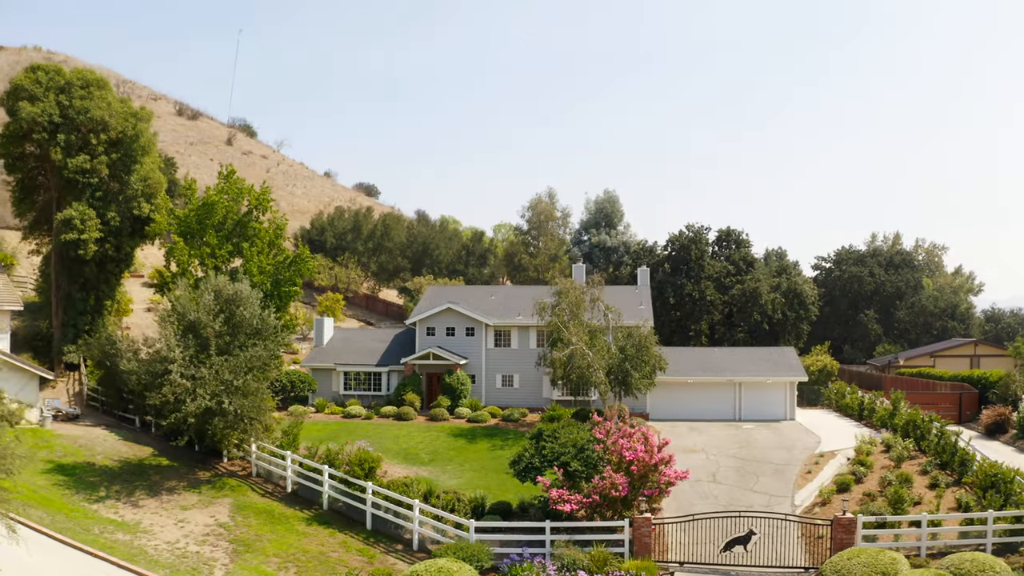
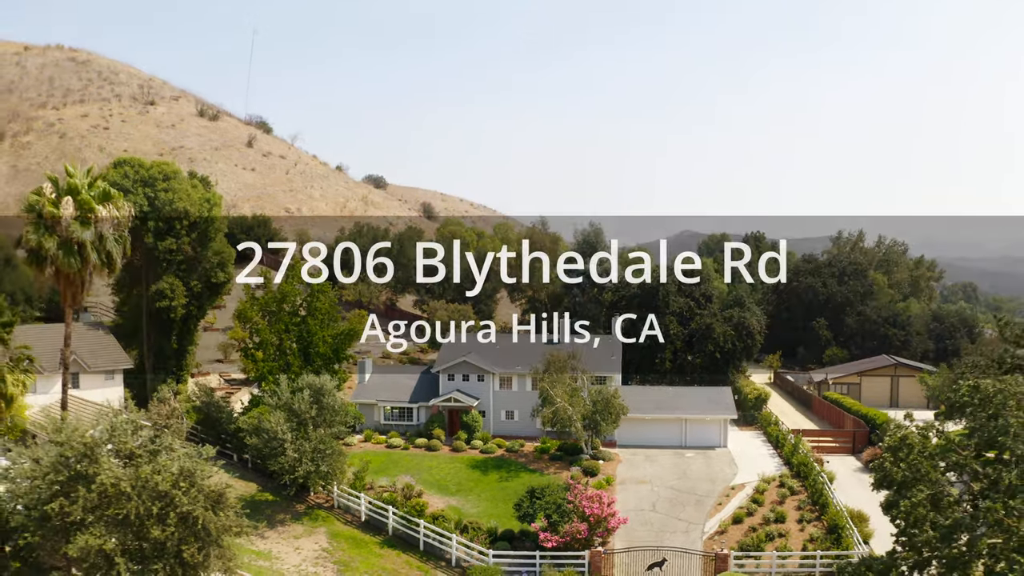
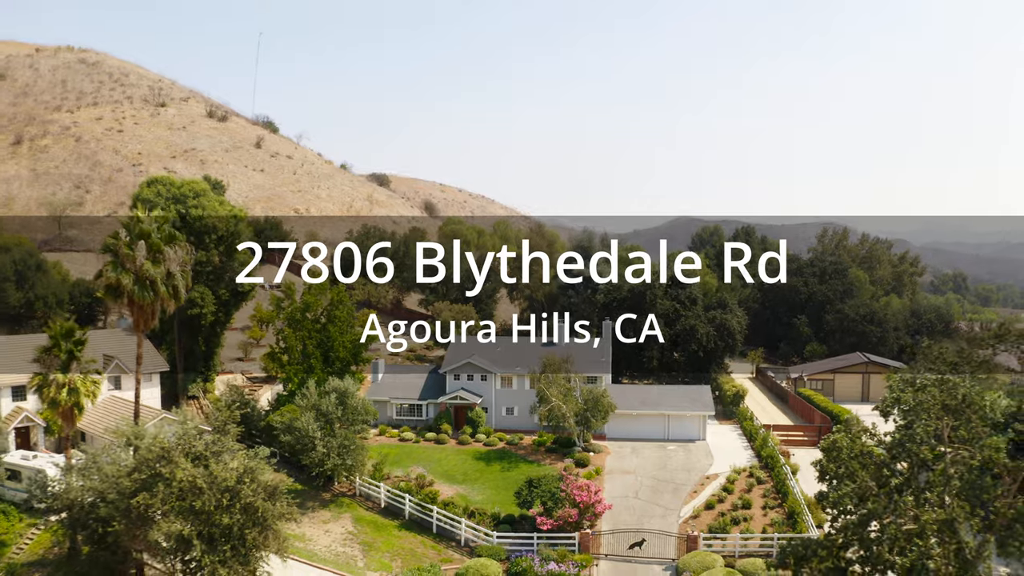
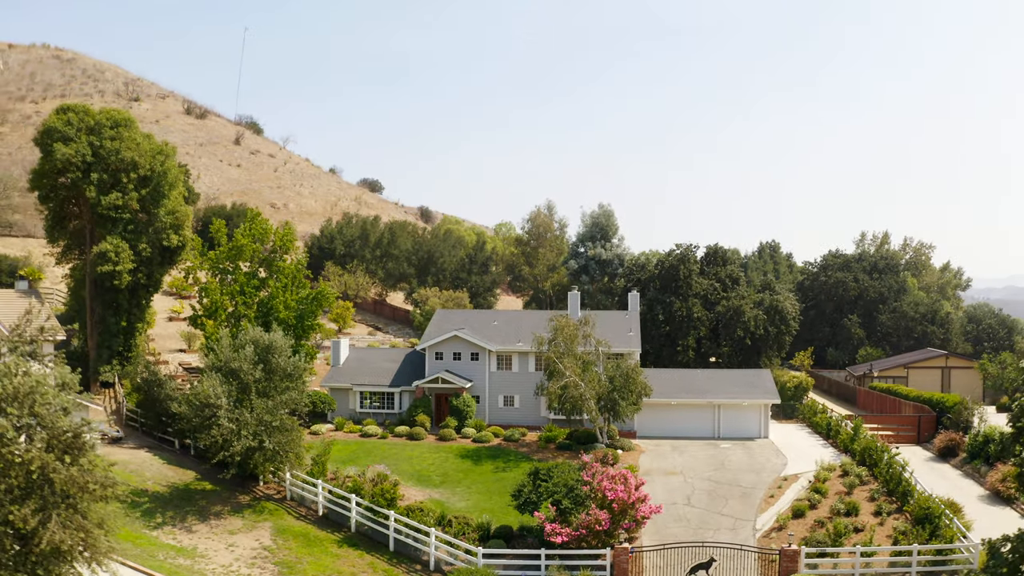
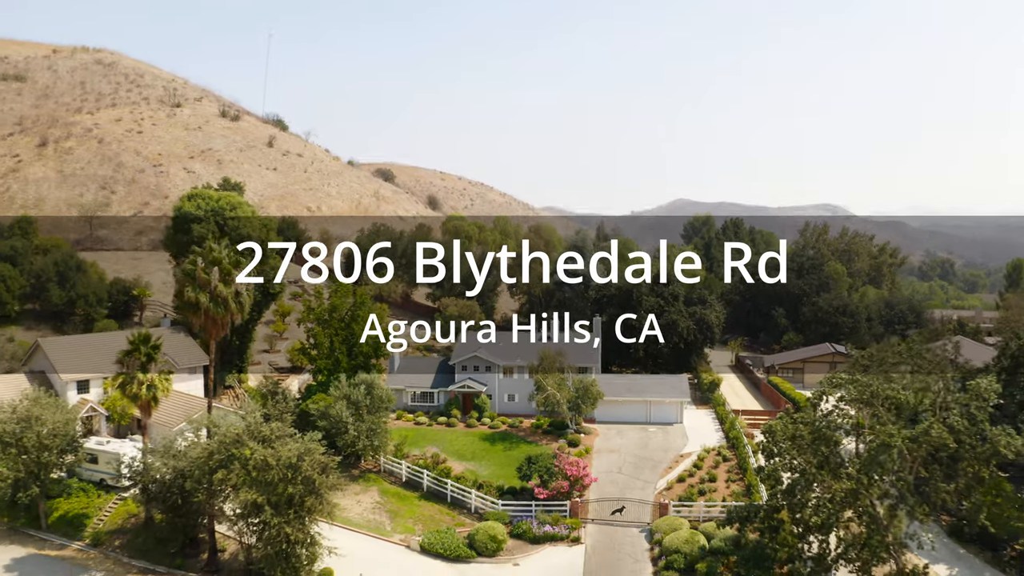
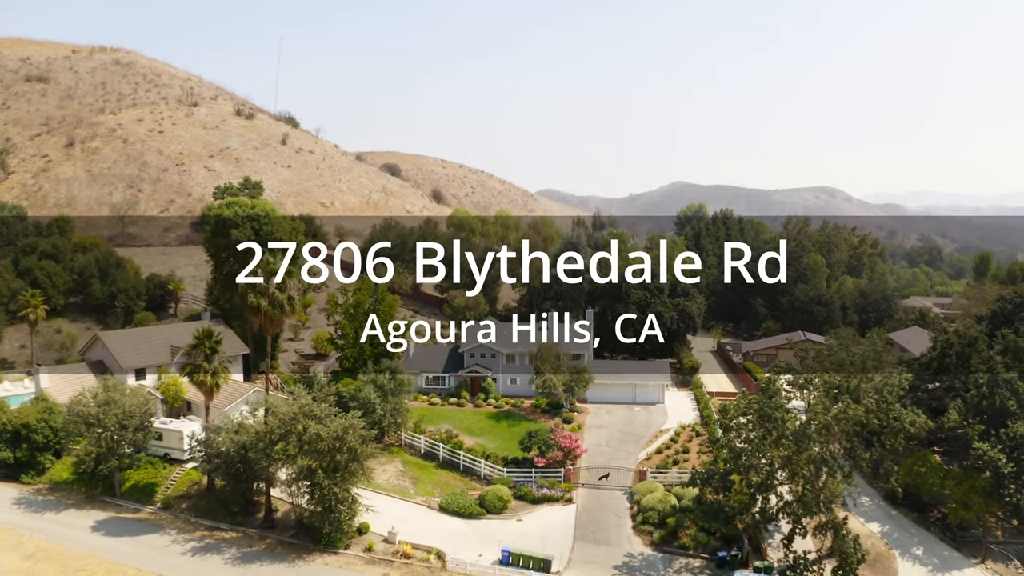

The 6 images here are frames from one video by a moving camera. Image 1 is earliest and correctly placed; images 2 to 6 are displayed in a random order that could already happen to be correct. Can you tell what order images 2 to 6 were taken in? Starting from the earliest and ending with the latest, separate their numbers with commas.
4, 2, 3, 5, 6
